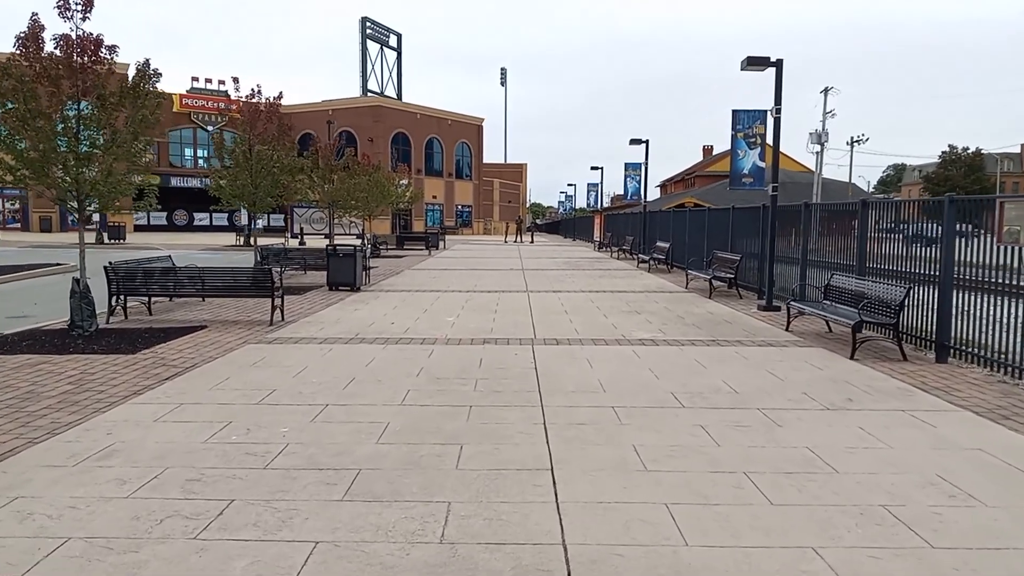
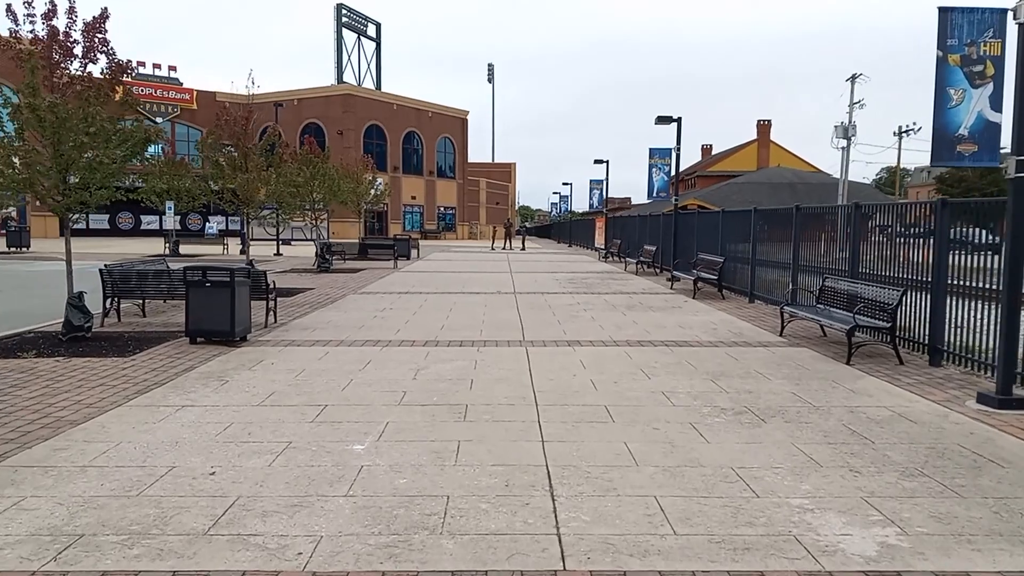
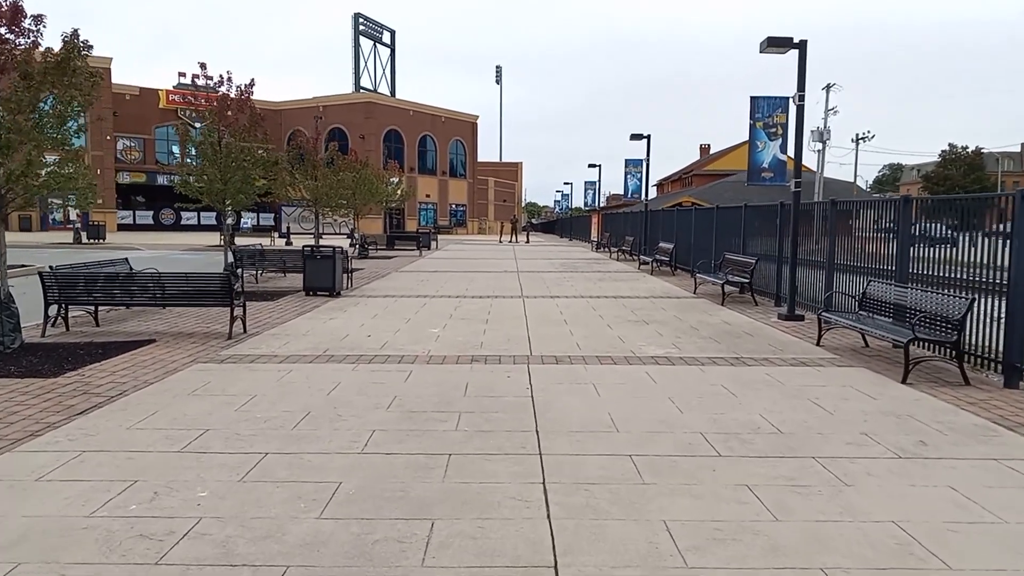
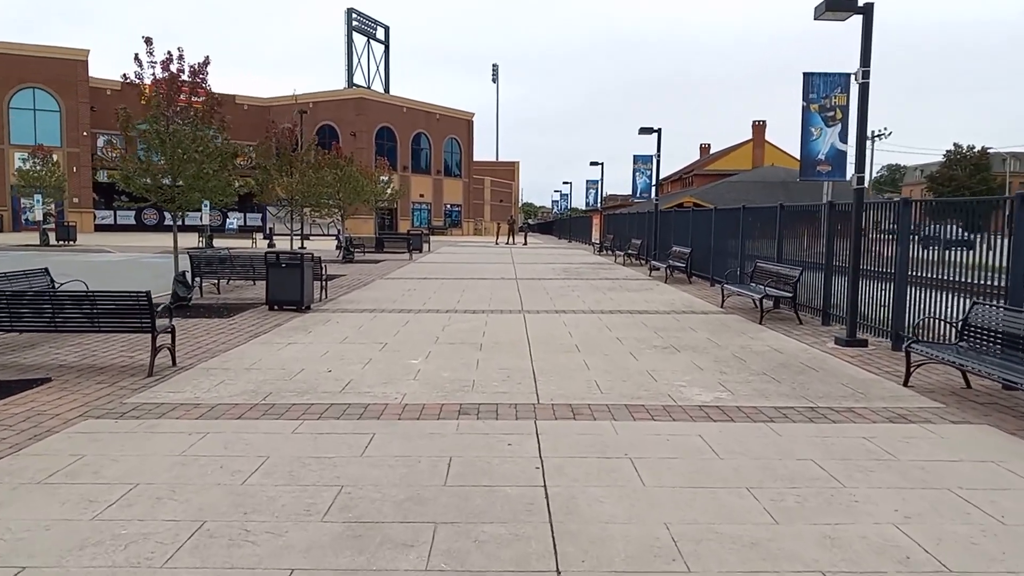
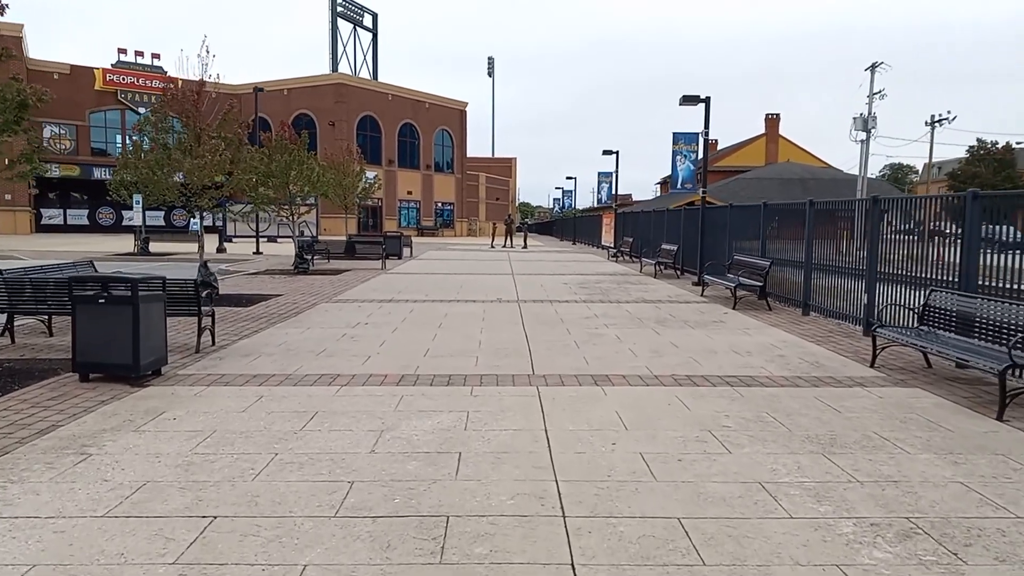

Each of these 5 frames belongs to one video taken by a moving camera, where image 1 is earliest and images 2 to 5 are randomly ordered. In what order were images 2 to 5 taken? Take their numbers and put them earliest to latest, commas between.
3, 4, 2, 5
